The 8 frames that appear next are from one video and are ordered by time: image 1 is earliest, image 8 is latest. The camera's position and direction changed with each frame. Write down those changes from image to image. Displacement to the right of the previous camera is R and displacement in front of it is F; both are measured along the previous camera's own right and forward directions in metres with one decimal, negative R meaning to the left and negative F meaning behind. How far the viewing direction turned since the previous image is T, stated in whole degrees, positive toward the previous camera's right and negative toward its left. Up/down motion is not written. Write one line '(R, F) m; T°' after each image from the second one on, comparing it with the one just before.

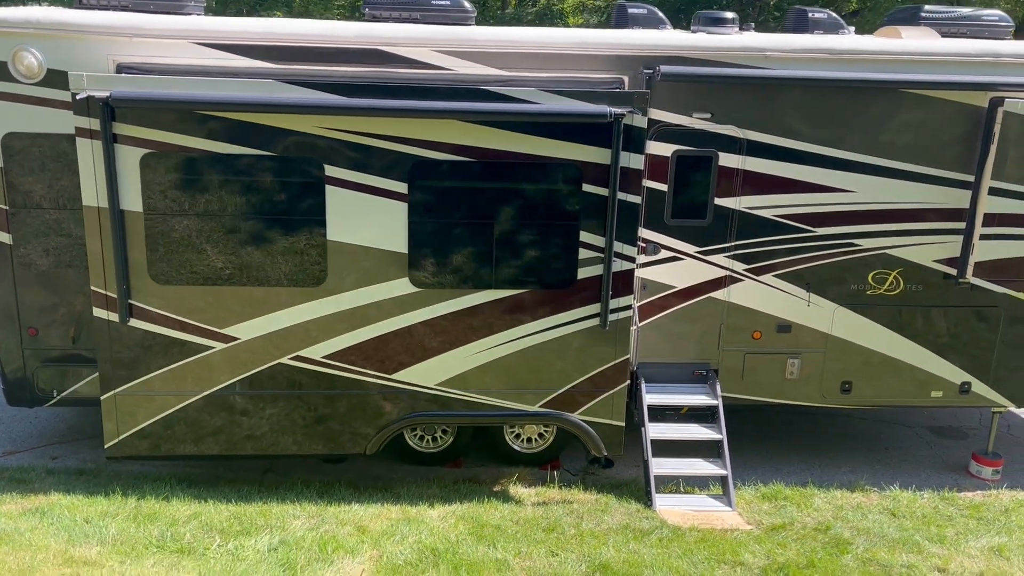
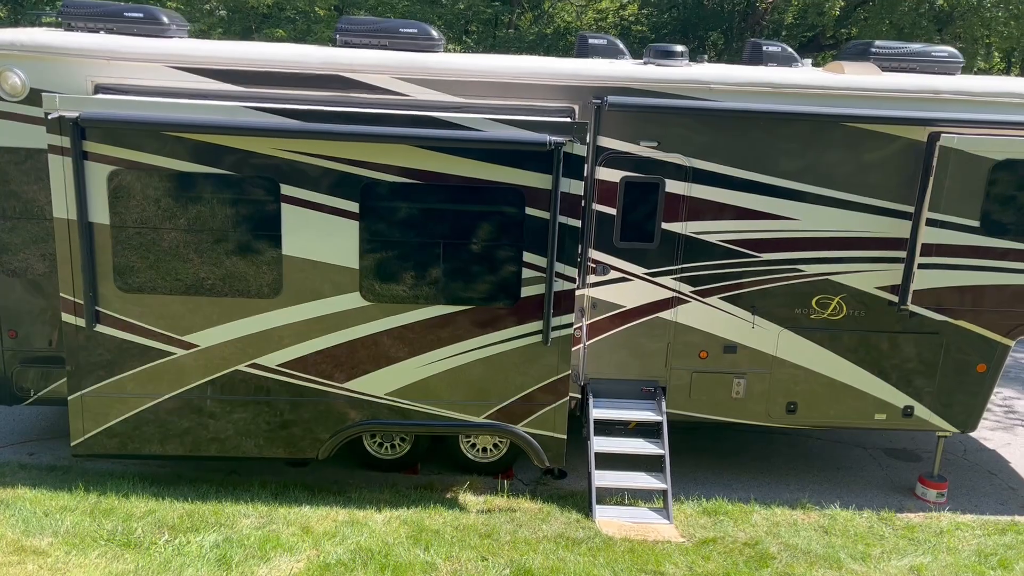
(+0.4, -0.2) m; -1°
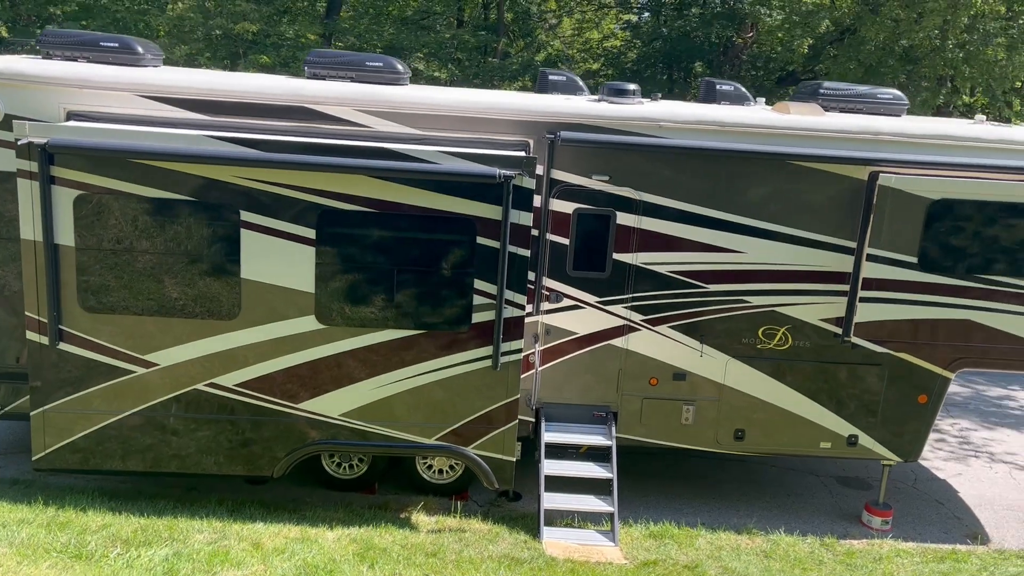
(+0.2, -0.2) m; 0°
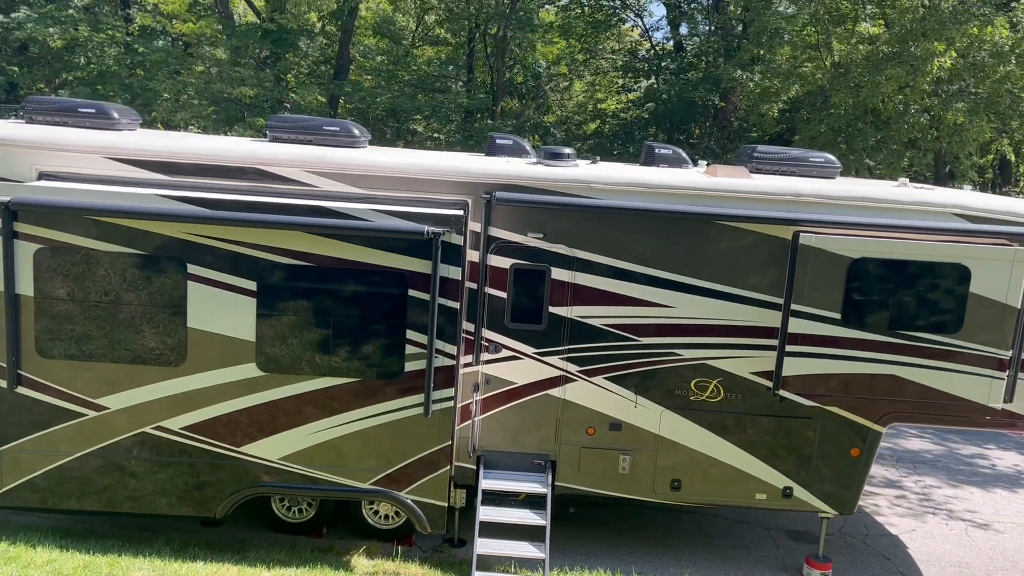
(+0.5, -0.2) m; -2°
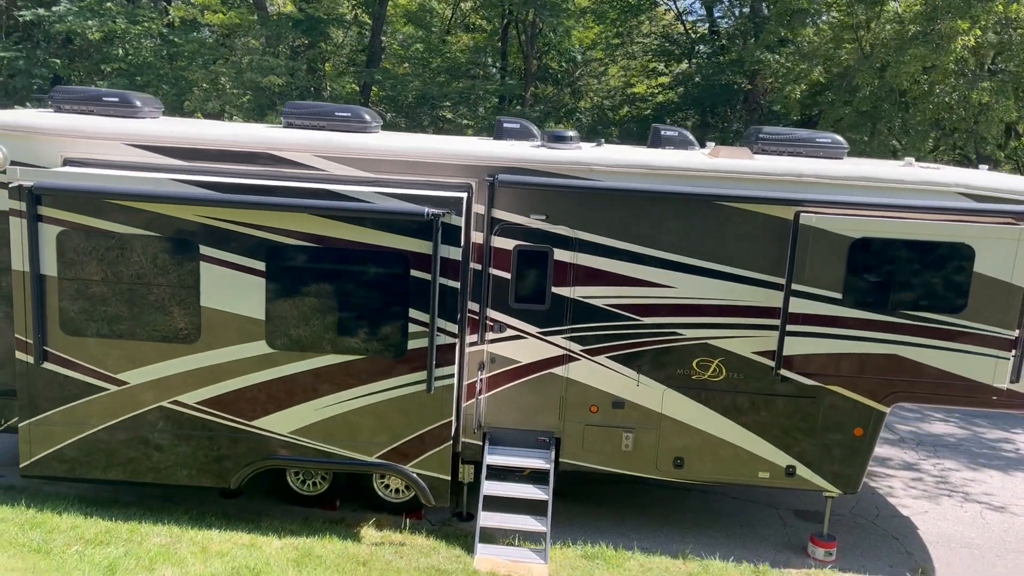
(+0.3, -0.1) m; -3°
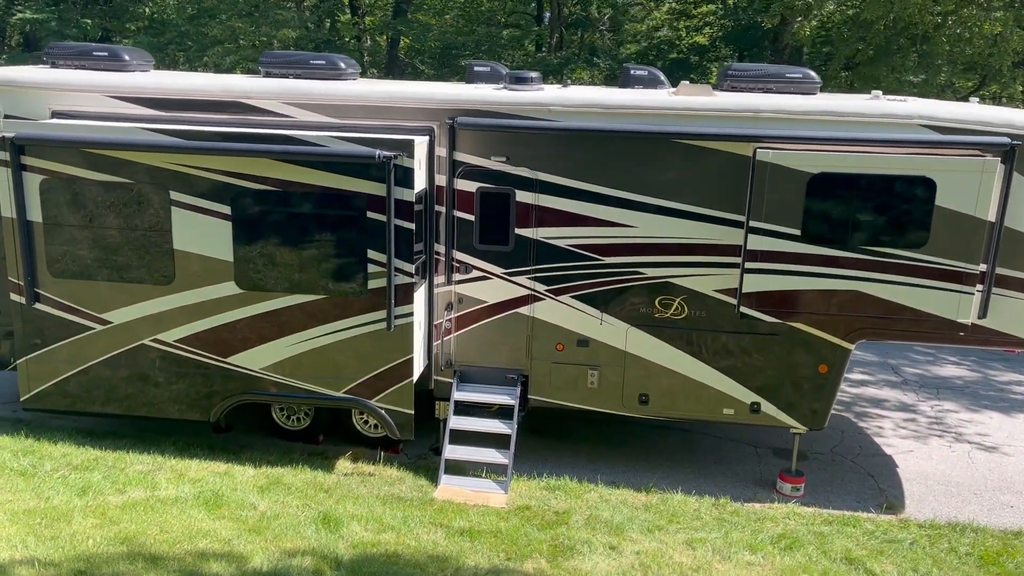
(+0.7, -0.1) m; -4°
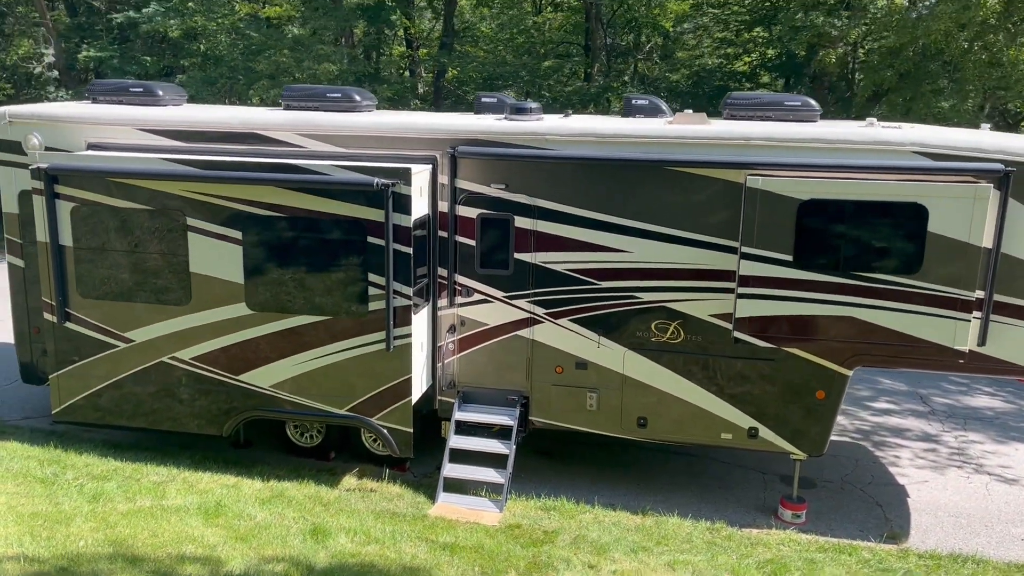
(+0.4, -0.1) m; -4°
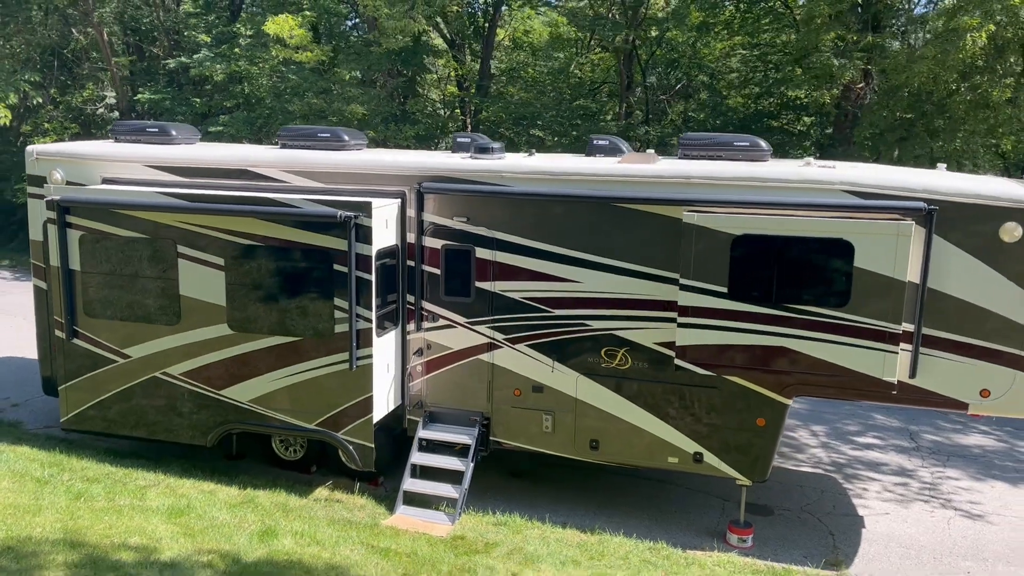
(+0.8, -0.4) m; -5°
